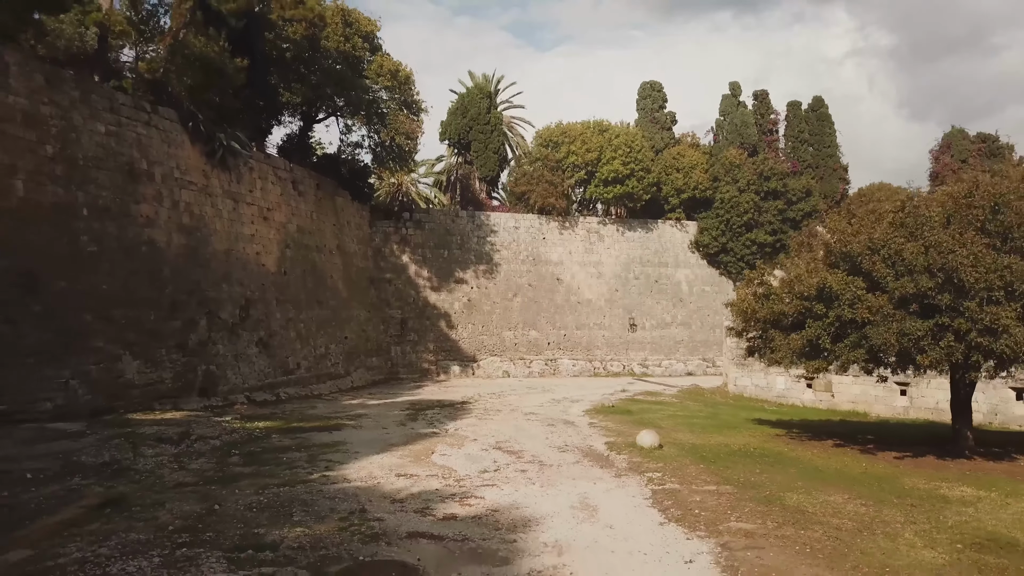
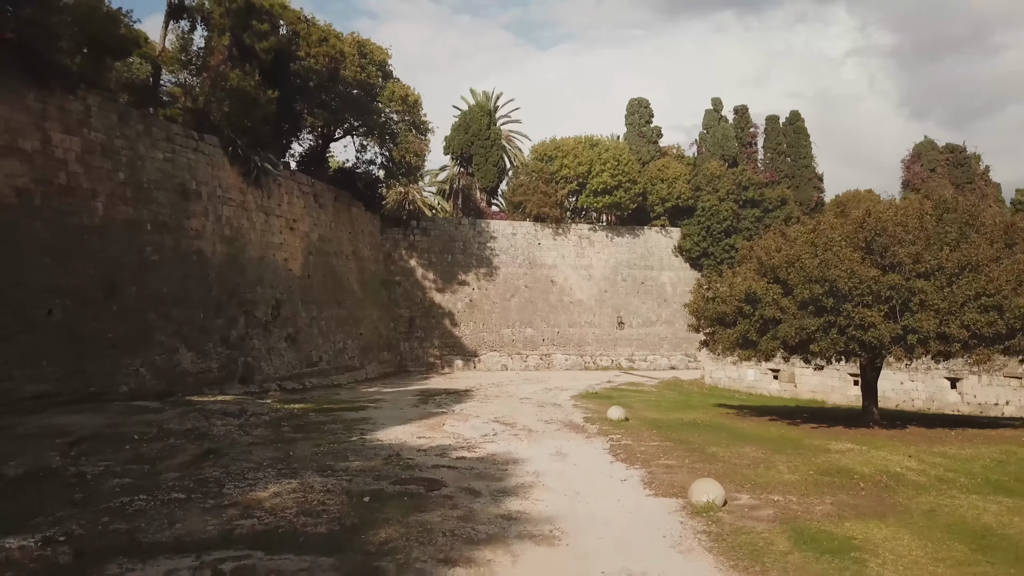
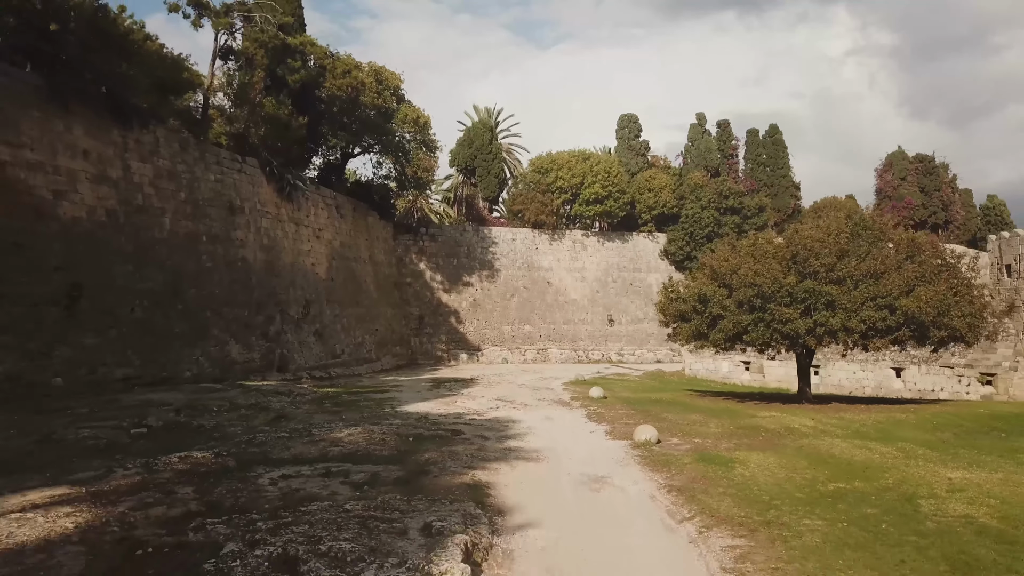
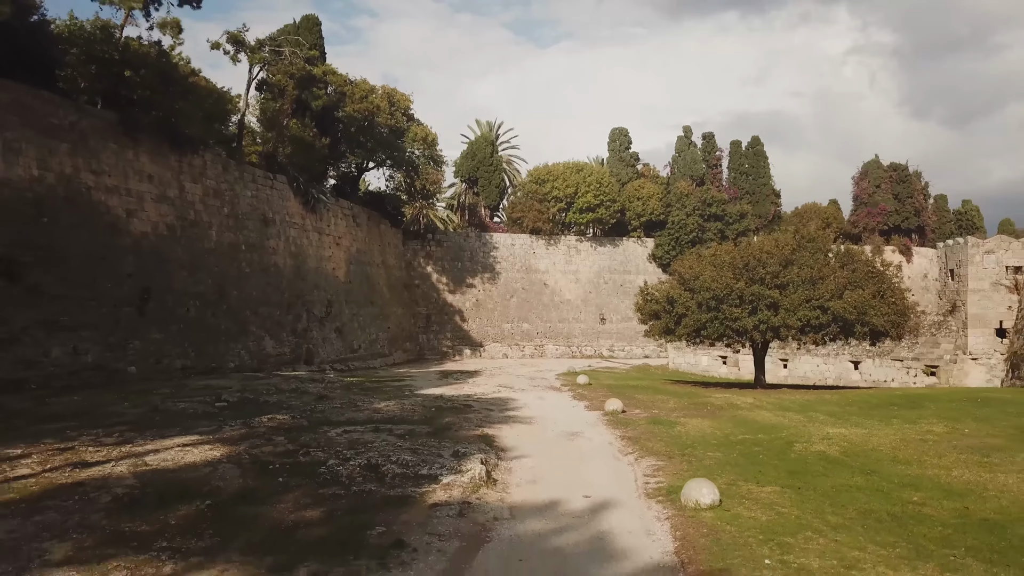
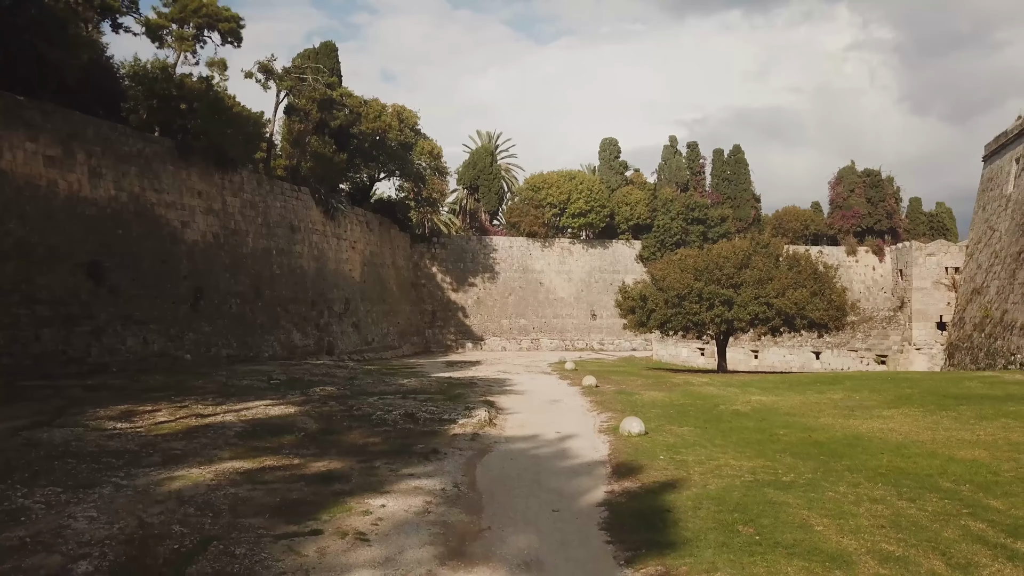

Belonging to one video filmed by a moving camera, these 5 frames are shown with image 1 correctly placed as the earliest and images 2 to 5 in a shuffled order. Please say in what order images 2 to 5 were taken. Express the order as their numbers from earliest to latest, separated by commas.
2, 3, 4, 5
